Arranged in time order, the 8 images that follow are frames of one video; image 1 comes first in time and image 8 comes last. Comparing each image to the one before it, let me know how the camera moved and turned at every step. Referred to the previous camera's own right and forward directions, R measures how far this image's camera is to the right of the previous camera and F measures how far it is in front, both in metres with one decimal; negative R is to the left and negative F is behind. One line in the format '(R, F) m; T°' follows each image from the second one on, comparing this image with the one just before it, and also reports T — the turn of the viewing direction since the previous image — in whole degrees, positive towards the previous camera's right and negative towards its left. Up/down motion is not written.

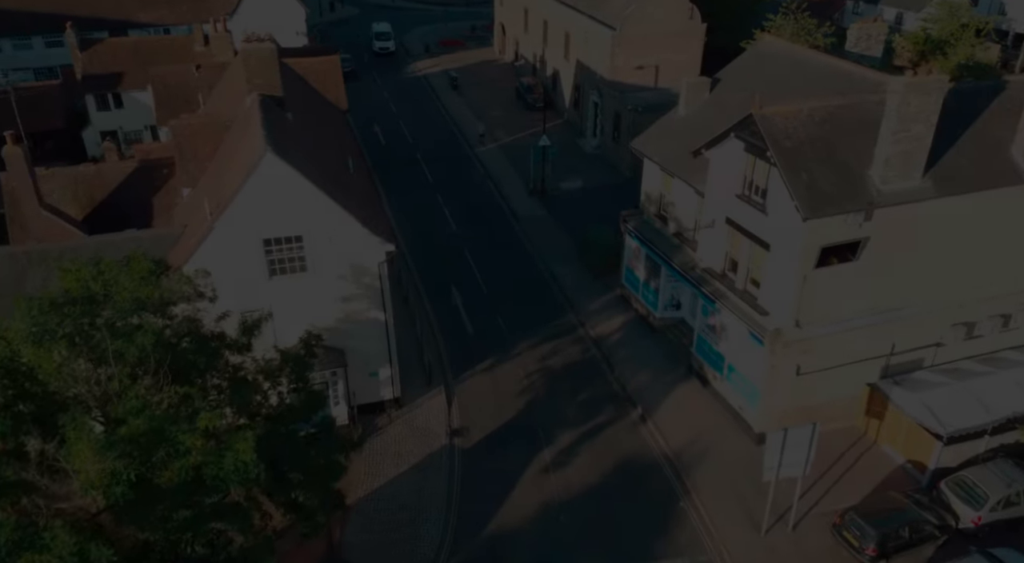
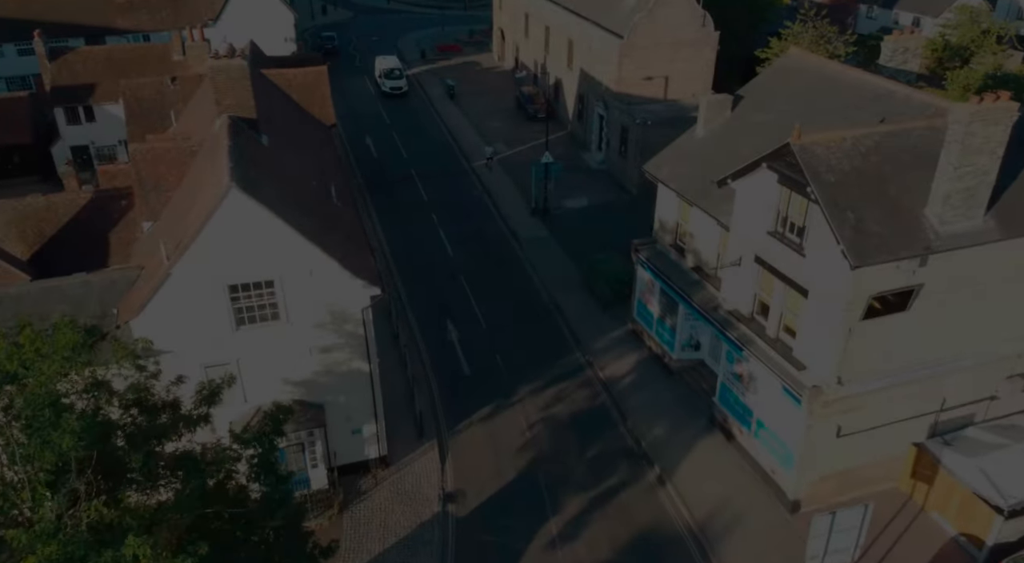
(-0.1, +3.1) m; 0°
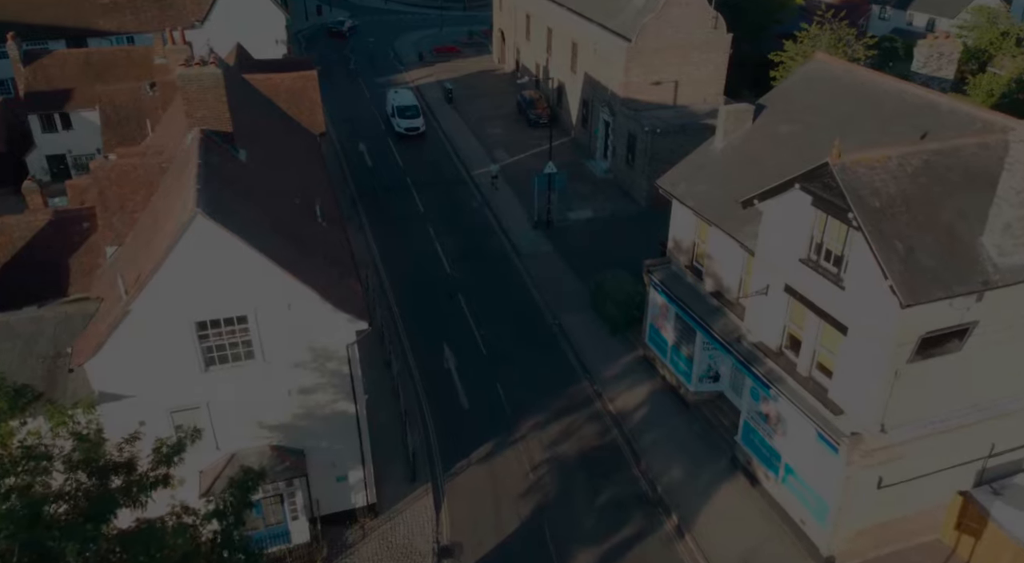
(-0.1, +2.4) m; 0°
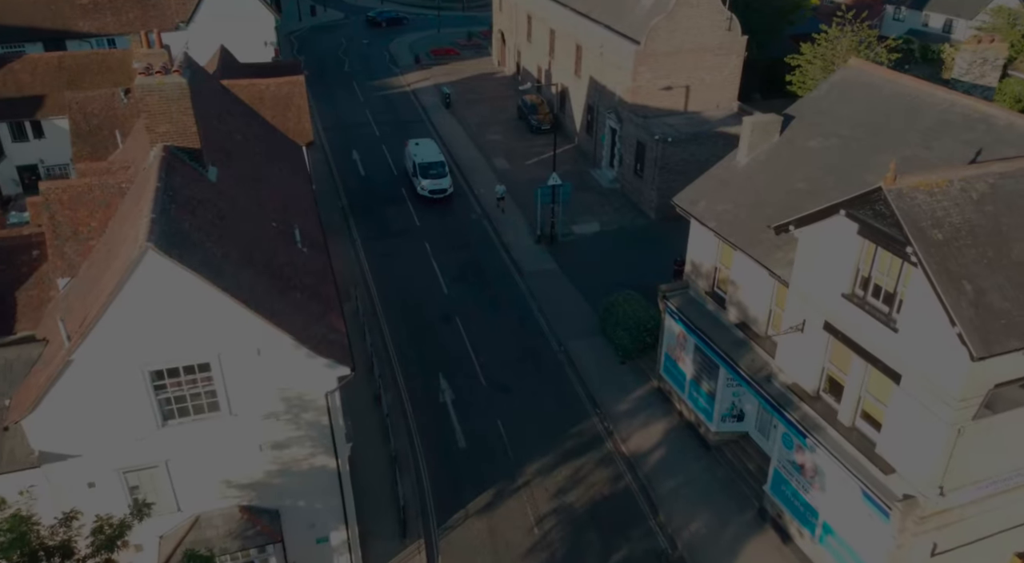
(-0.1, +2.5) m; 0°
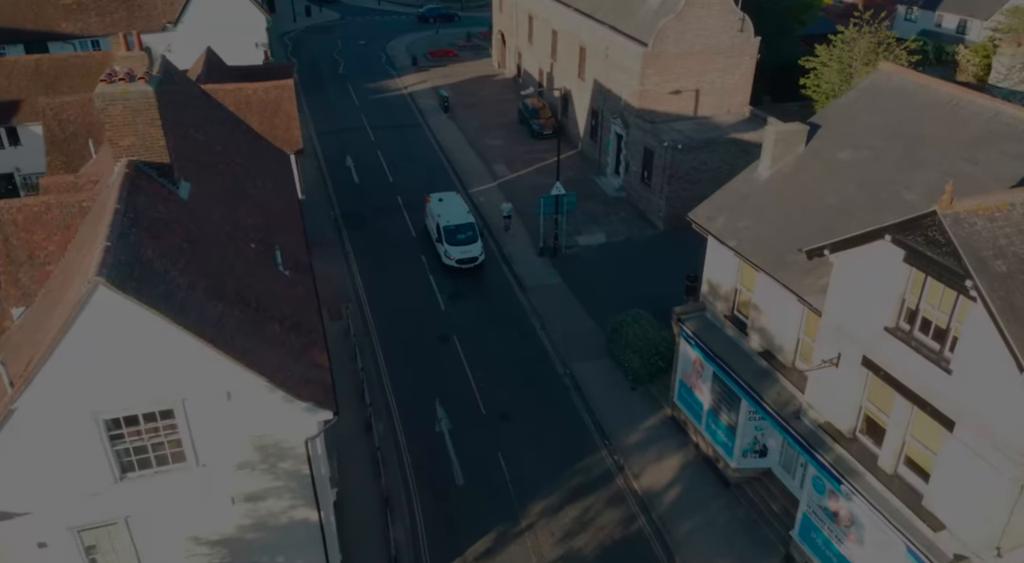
(-0.1, +1.9) m; 0°
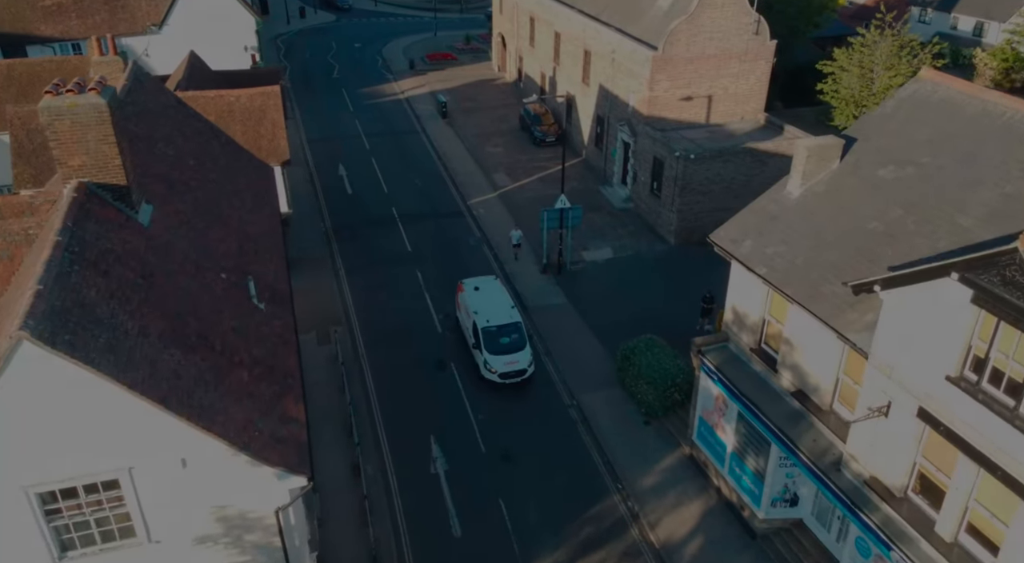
(-0.1, +2.2) m; 0°
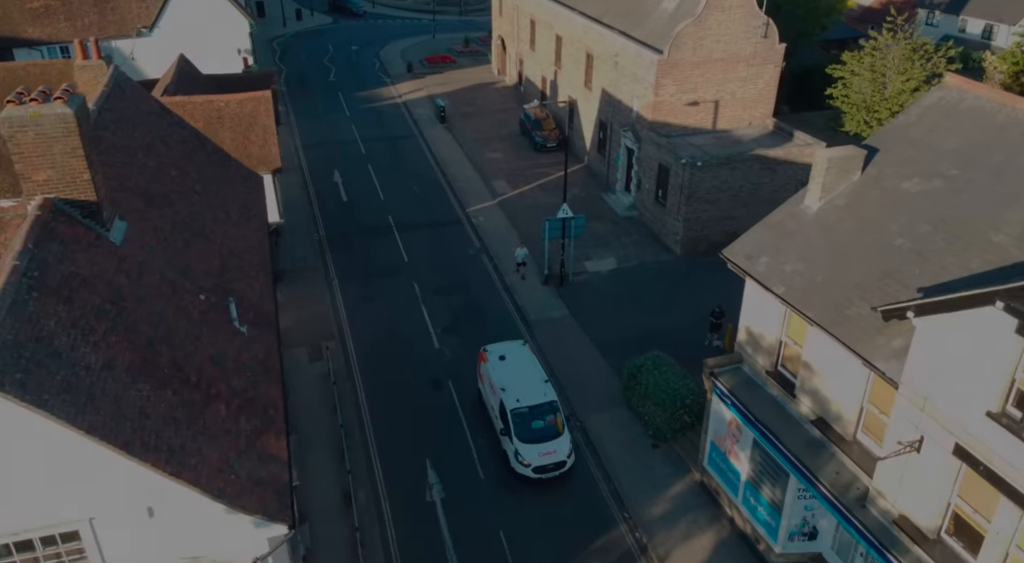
(0.0, +1.2) m; 0°
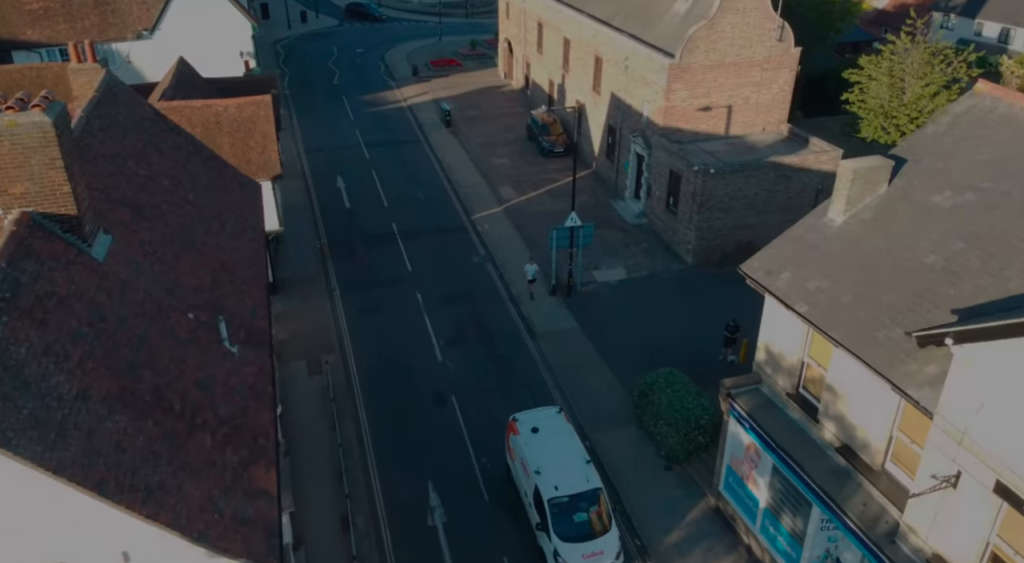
(0.0, +0.9) m; 0°
